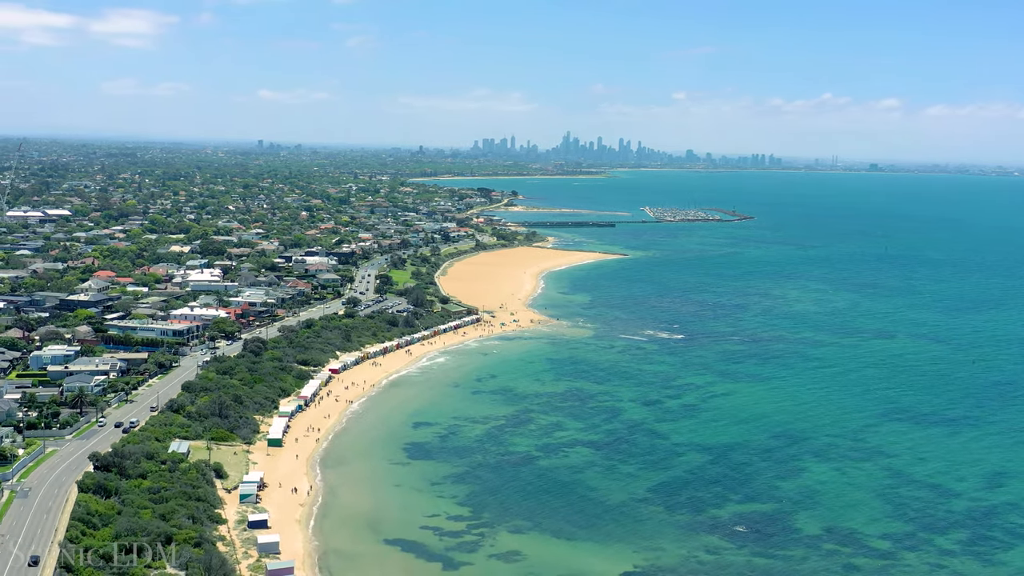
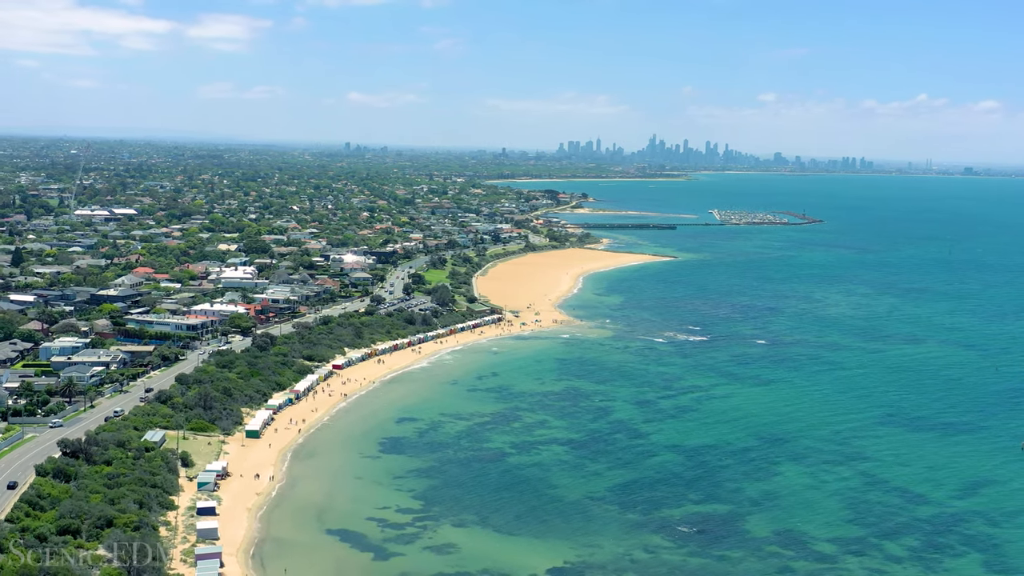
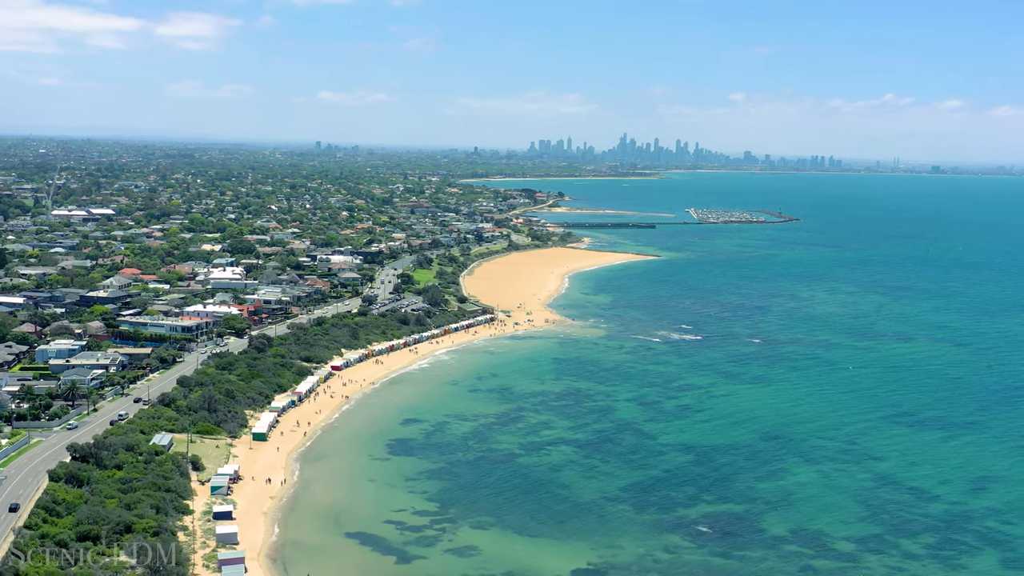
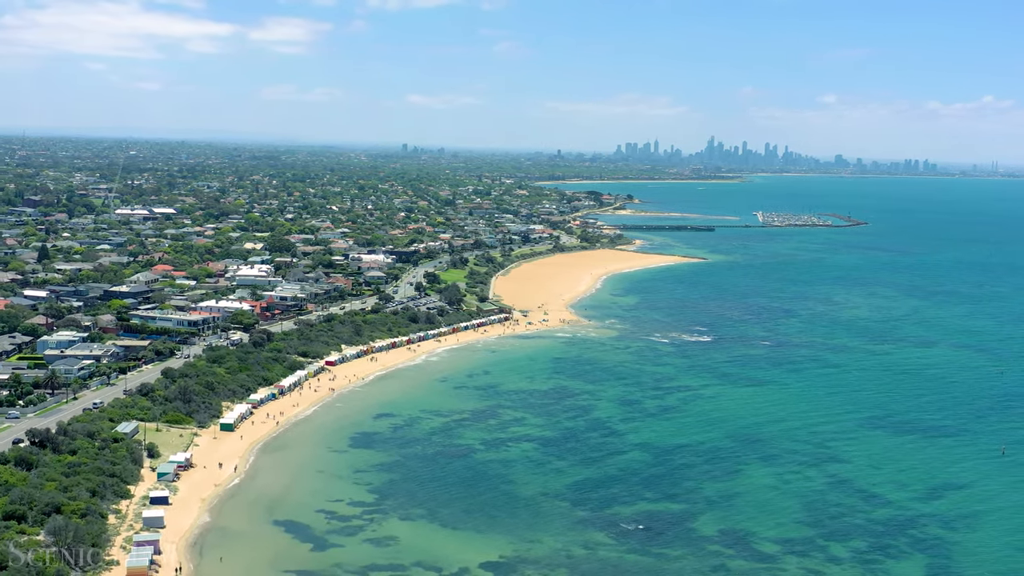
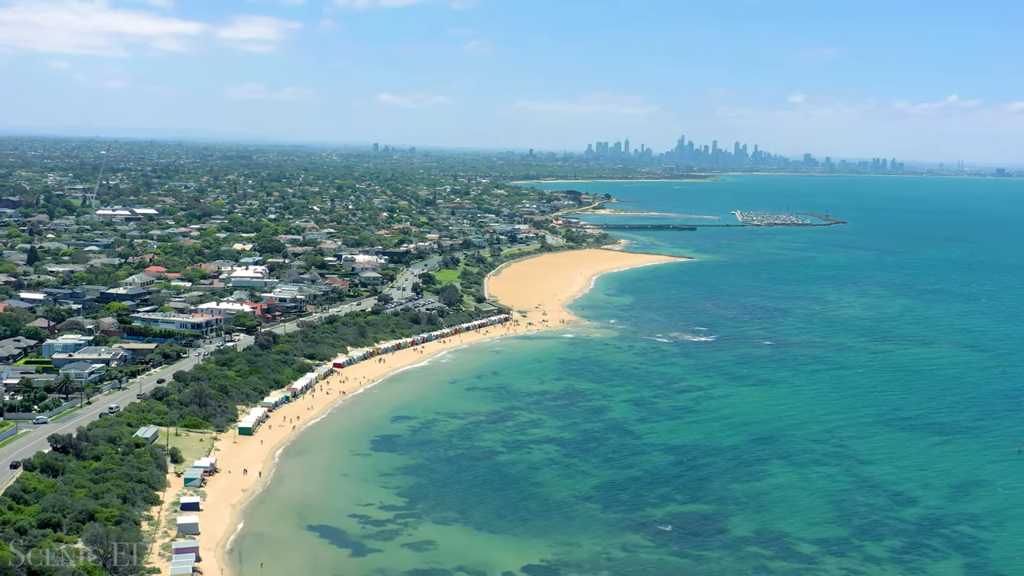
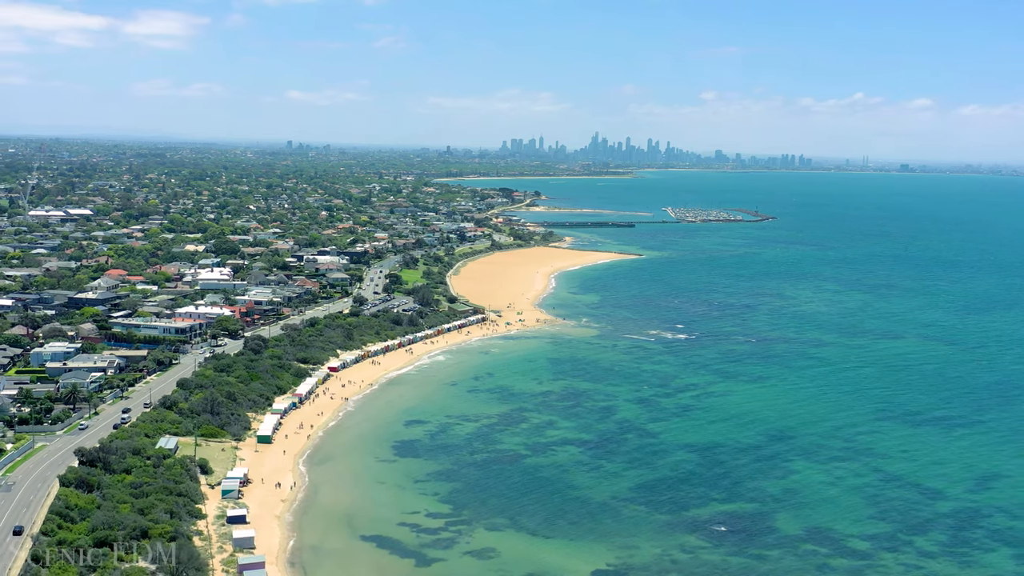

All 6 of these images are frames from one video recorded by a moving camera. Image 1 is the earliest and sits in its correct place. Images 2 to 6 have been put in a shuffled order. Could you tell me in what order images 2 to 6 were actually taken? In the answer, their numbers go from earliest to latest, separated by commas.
6, 3, 2, 5, 4
